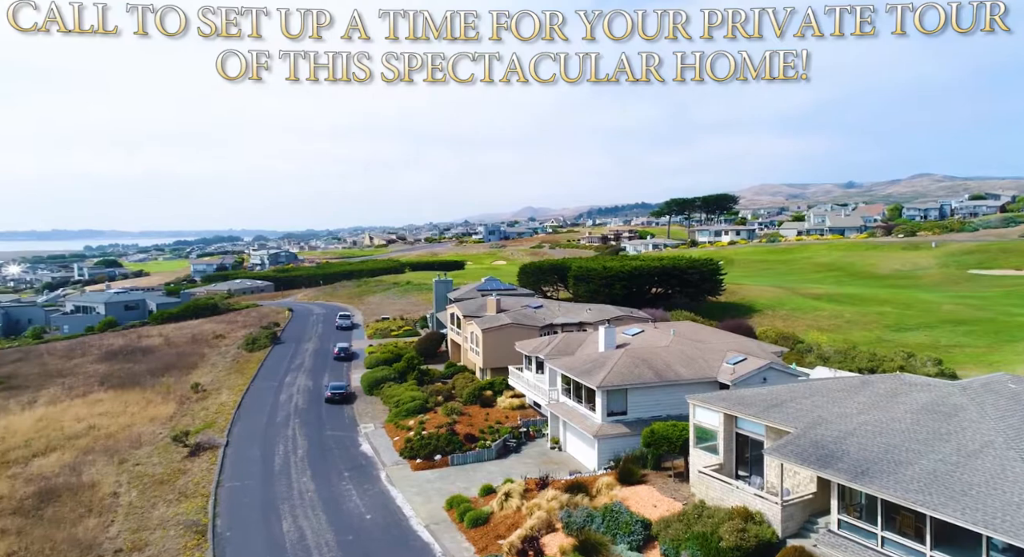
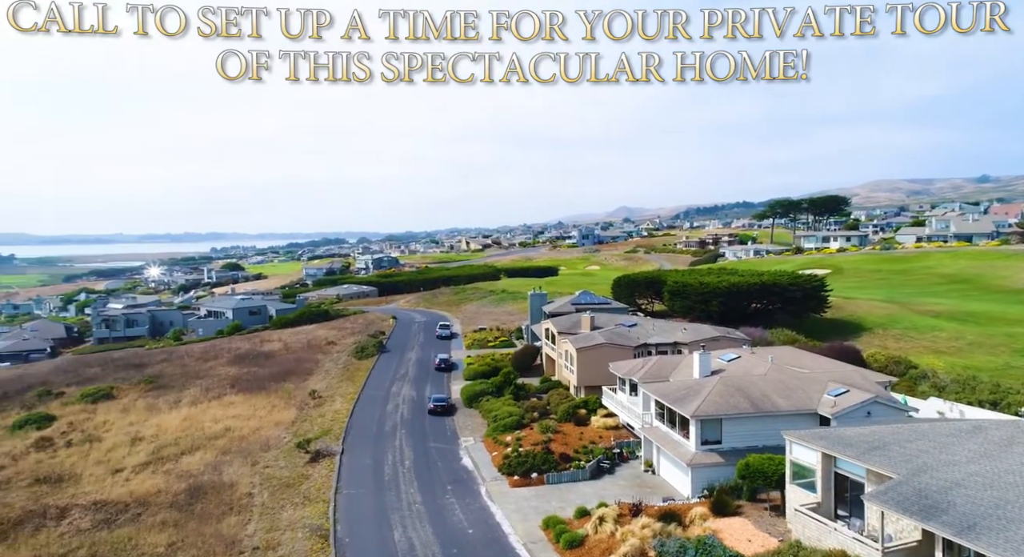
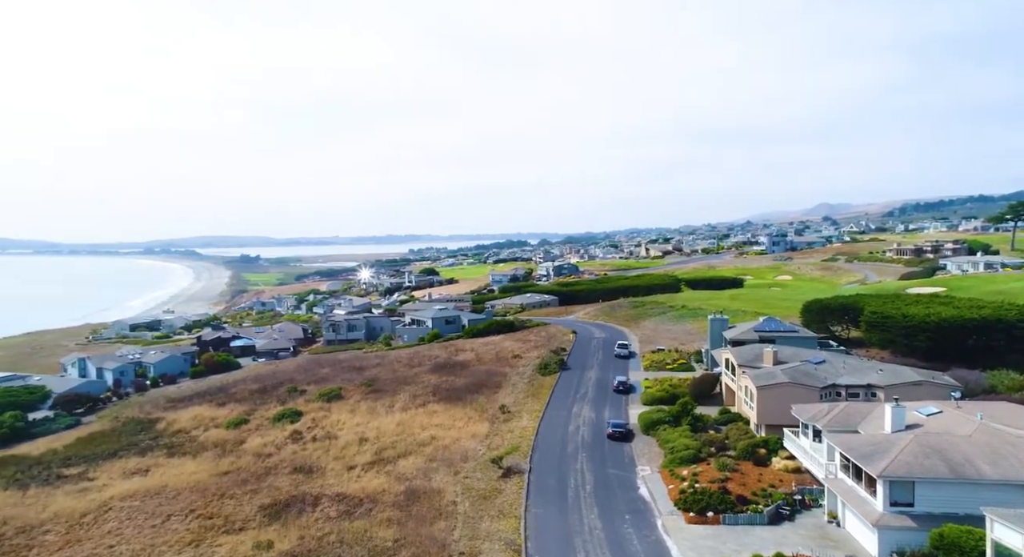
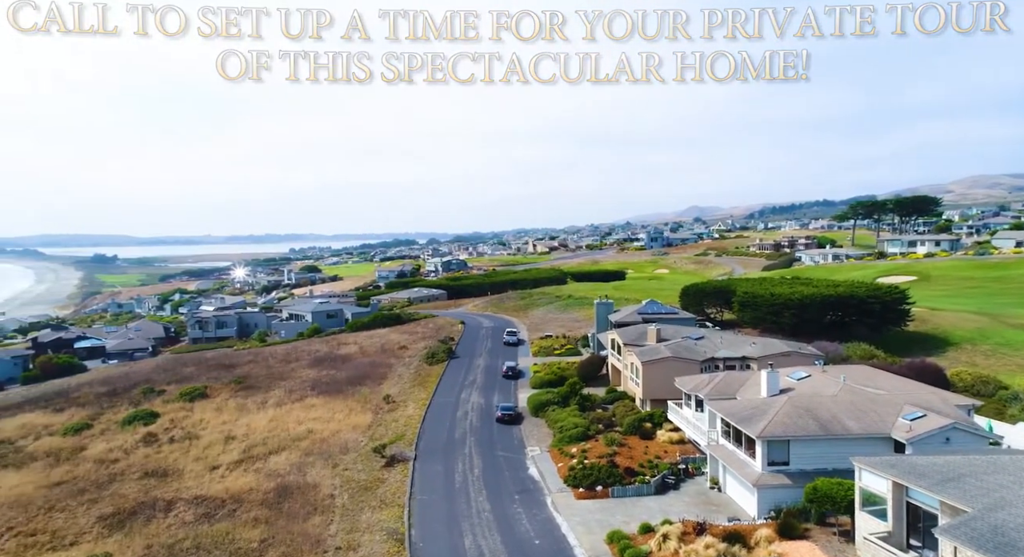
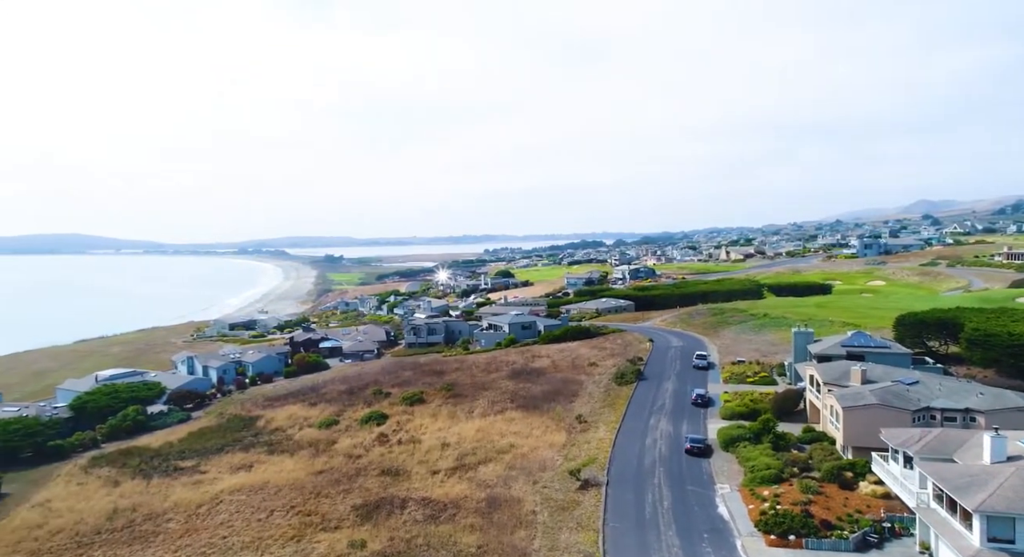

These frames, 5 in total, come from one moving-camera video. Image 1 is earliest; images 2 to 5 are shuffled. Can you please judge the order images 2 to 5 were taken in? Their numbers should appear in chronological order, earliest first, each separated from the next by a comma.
2, 4, 3, 5
